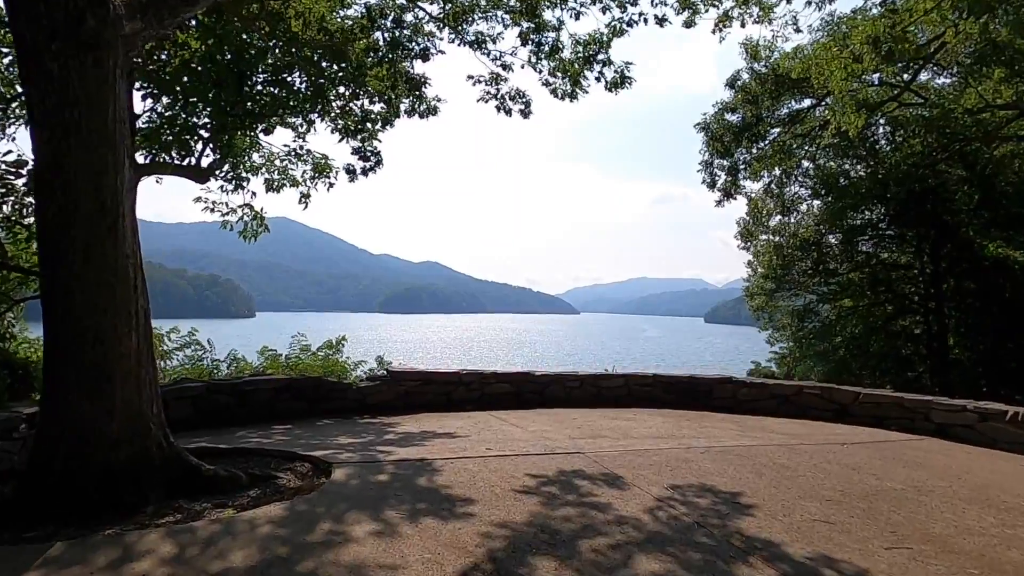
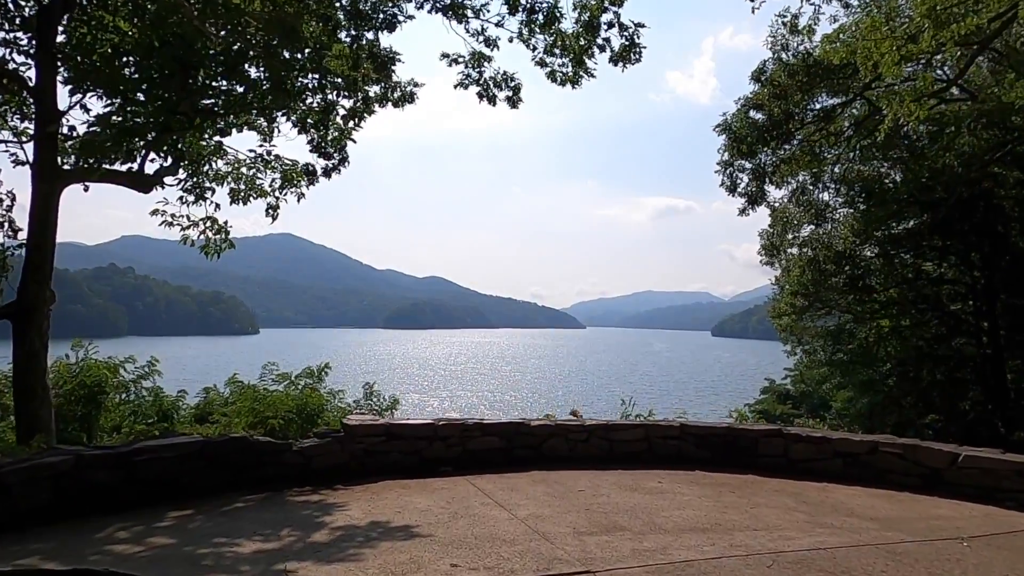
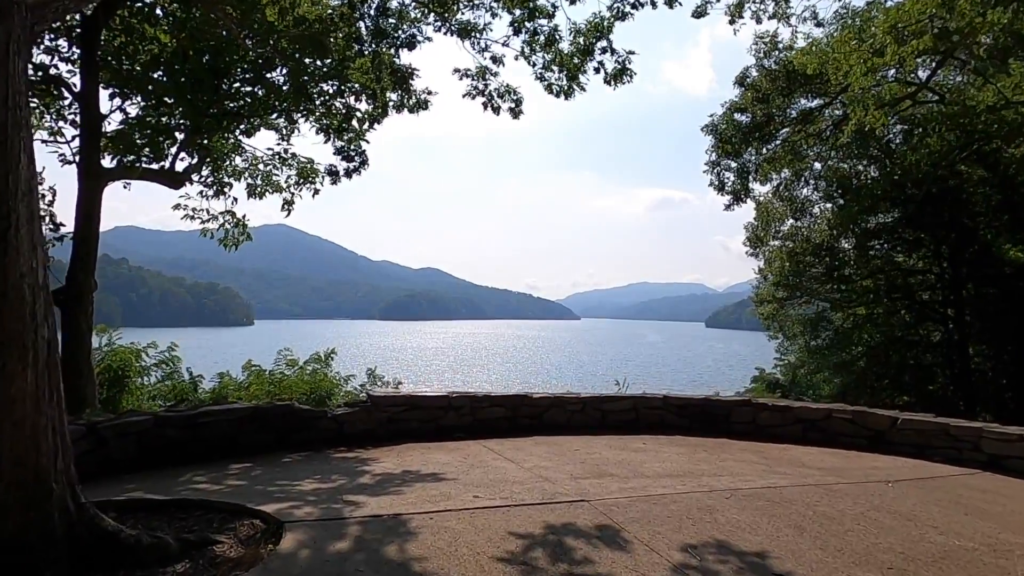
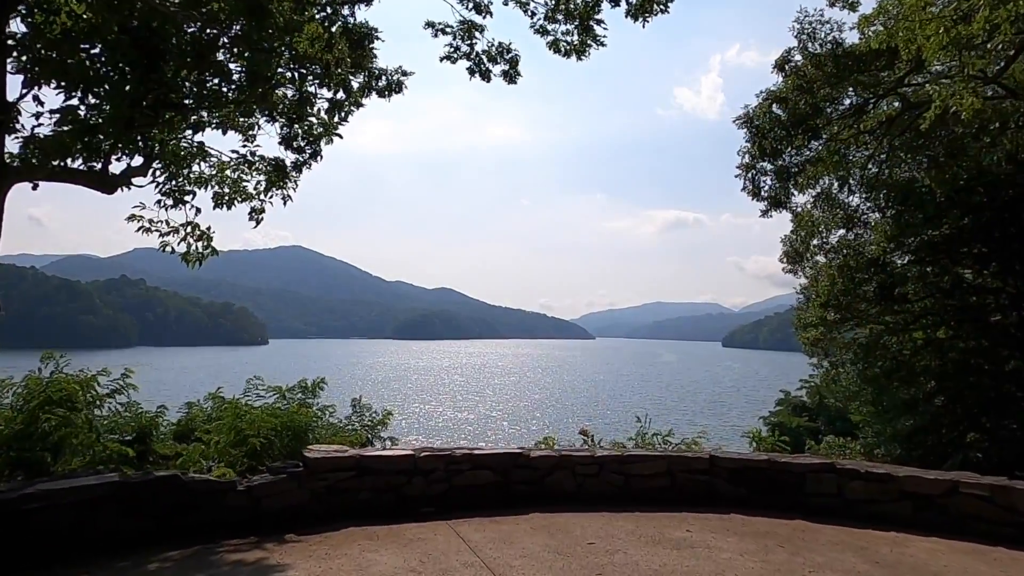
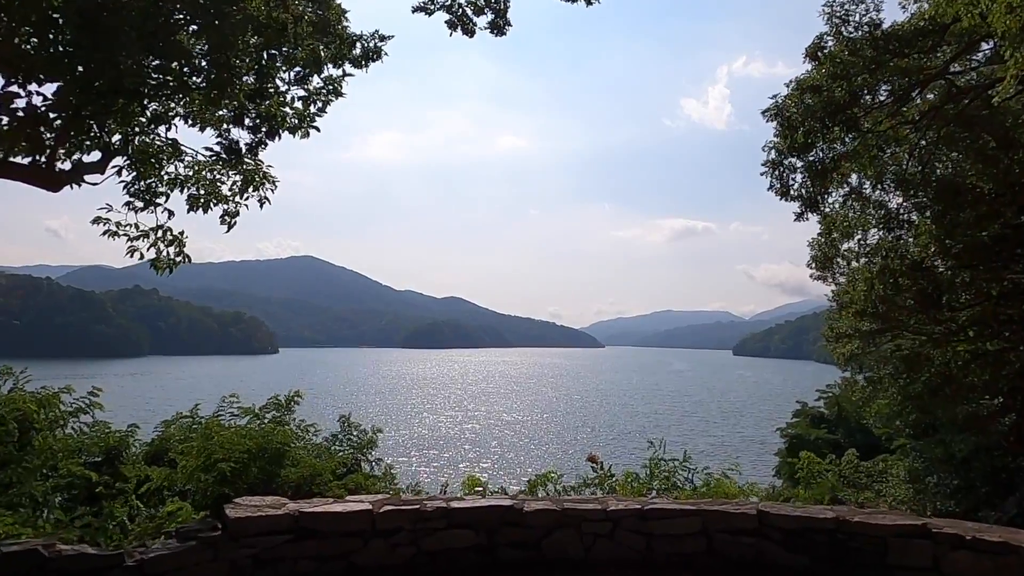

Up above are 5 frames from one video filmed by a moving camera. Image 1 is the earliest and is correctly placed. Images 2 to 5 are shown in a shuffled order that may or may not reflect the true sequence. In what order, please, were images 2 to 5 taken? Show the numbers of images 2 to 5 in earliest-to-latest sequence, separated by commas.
3, 2, 4, 5
